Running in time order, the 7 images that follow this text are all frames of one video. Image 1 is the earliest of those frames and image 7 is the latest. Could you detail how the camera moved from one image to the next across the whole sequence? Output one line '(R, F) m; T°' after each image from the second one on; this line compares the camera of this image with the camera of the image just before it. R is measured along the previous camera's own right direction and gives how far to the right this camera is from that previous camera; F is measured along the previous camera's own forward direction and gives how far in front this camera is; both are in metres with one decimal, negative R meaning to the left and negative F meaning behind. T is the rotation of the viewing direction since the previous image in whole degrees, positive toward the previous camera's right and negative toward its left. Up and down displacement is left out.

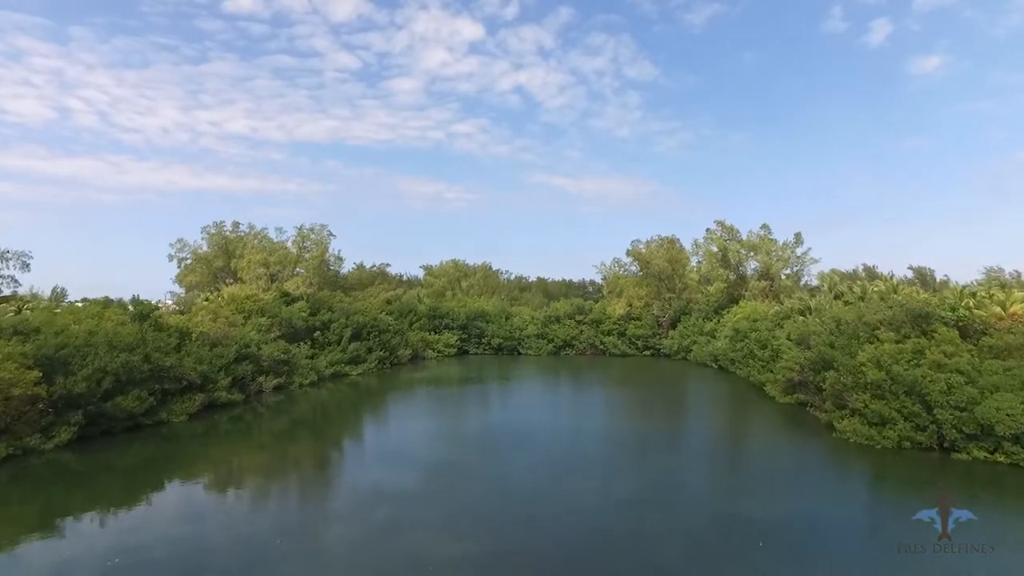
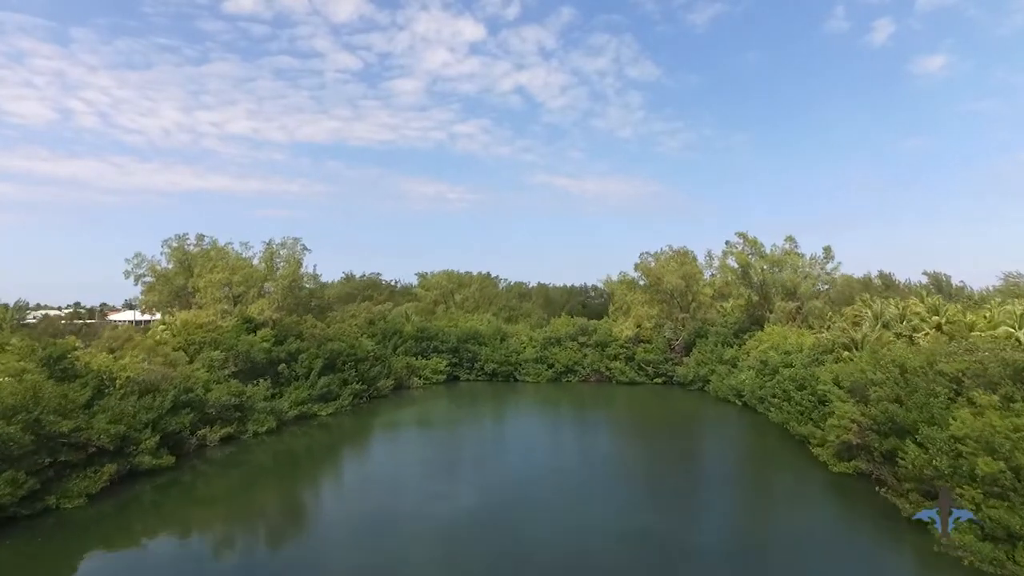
(+0.3, +4.3) m; 0°
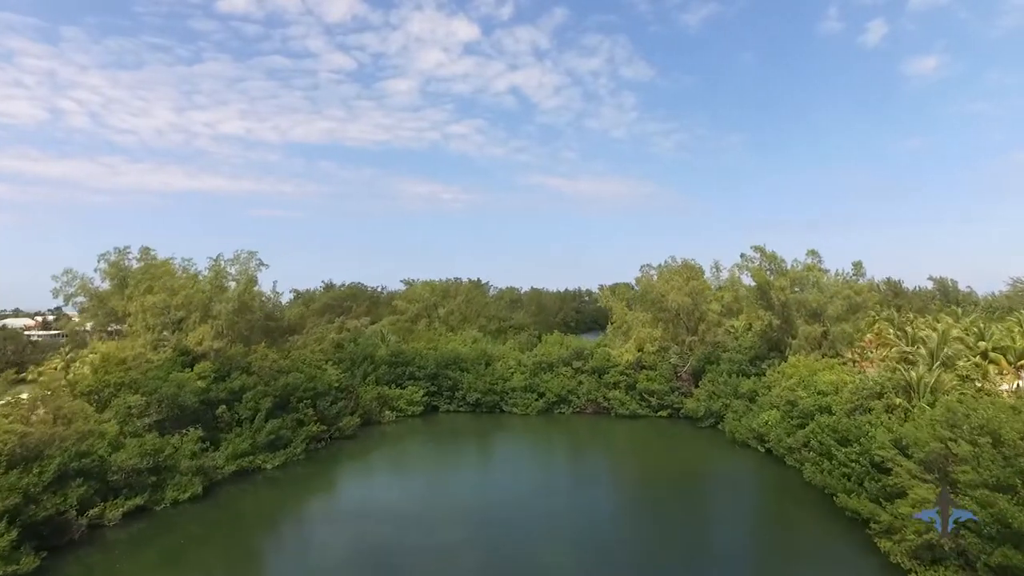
(+0.4, +4.4) m; 0°
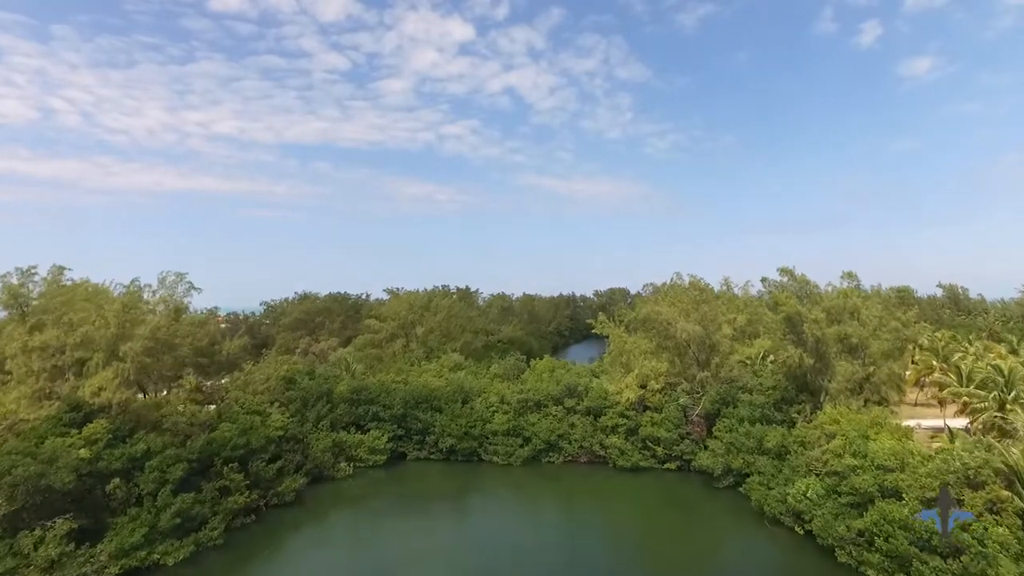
(+0.6, +5.1) m; 0°
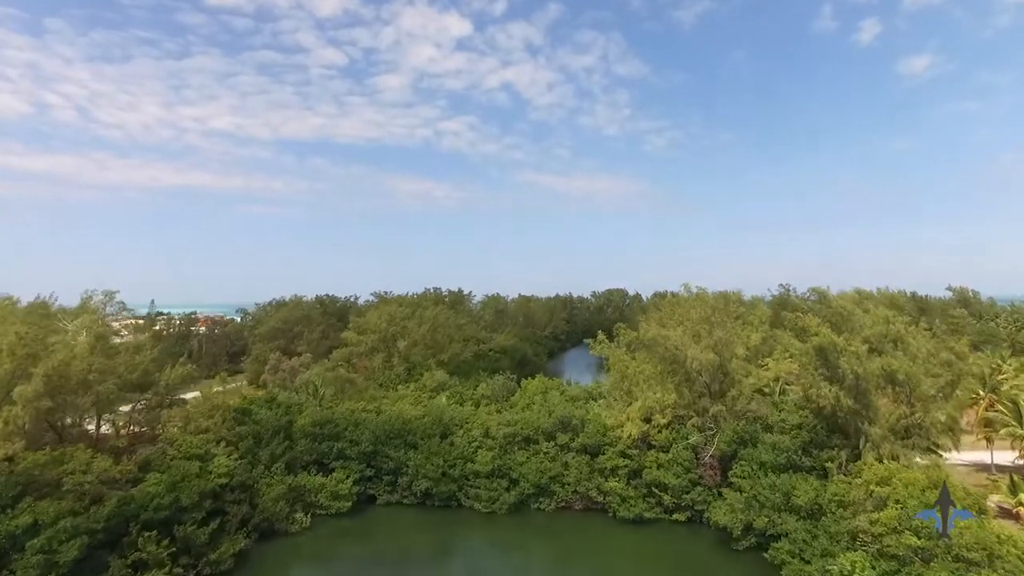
(+0.5, +3.8) m; 0°
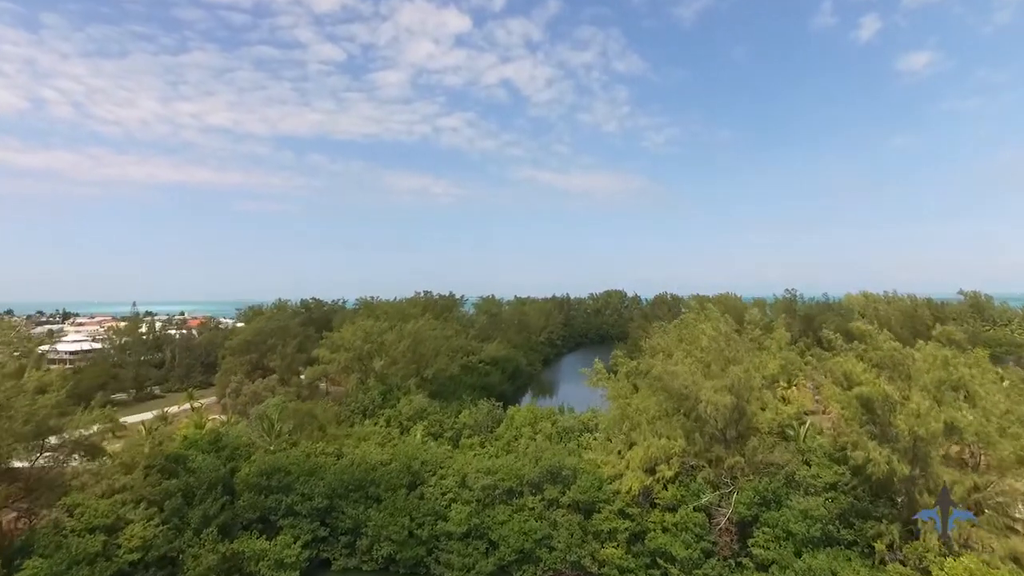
(+0.6, +4.0) m; 0°
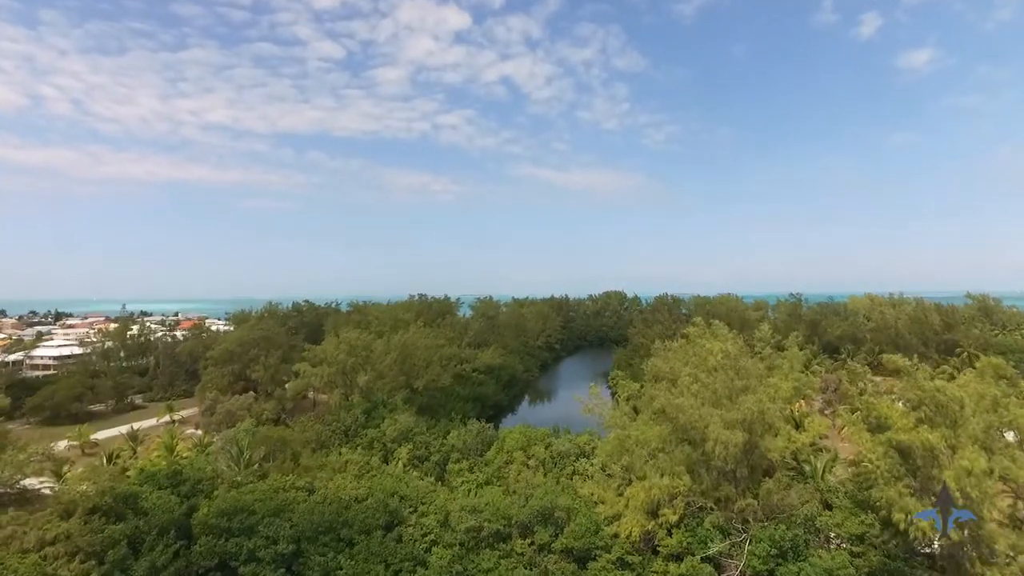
(+0.4, +2.3) m; 0°
